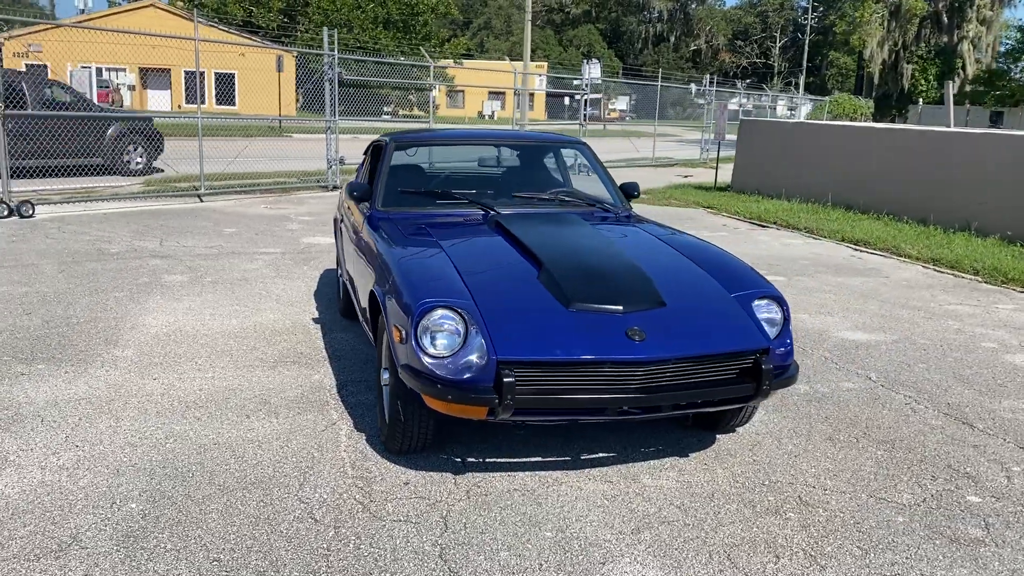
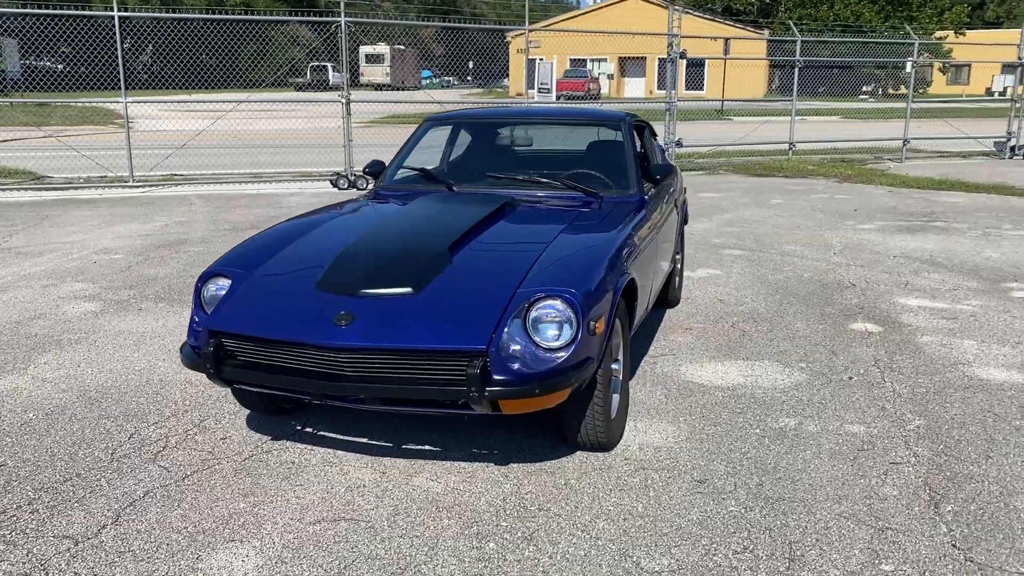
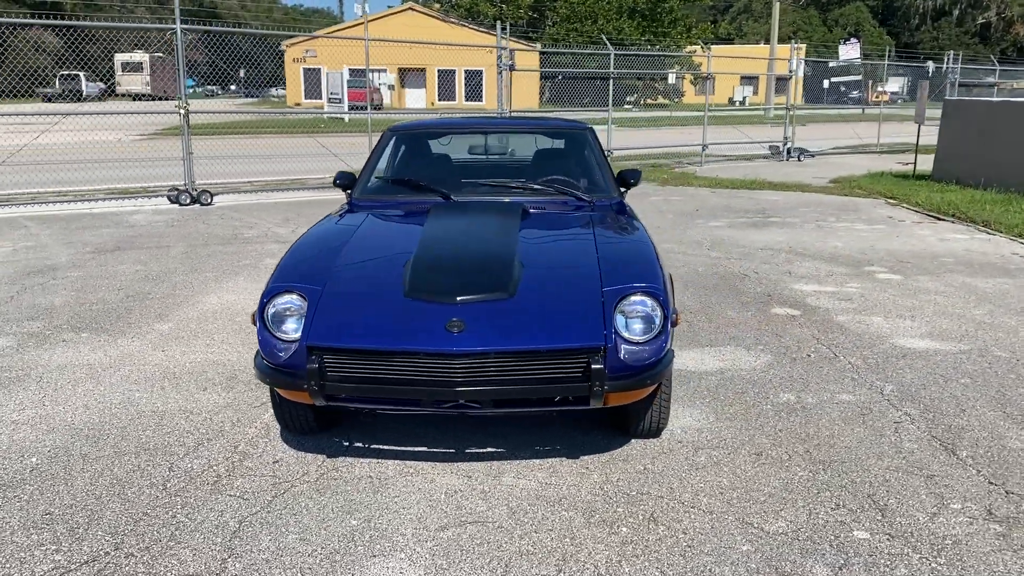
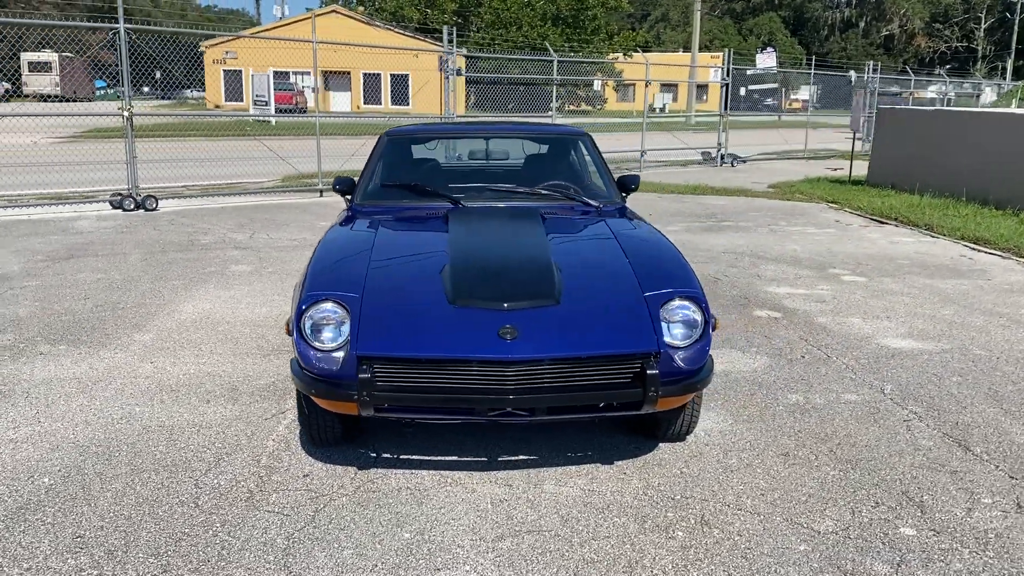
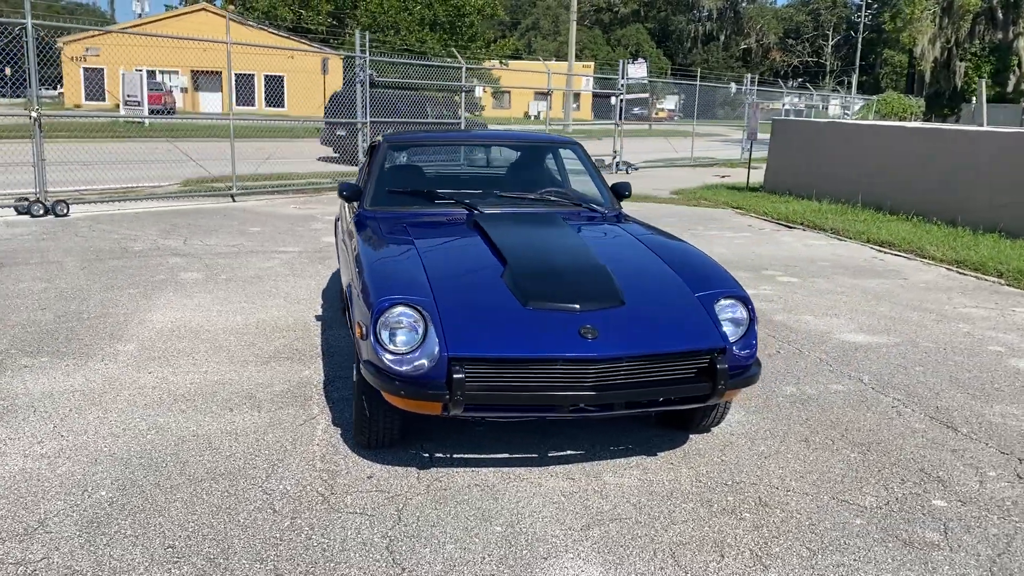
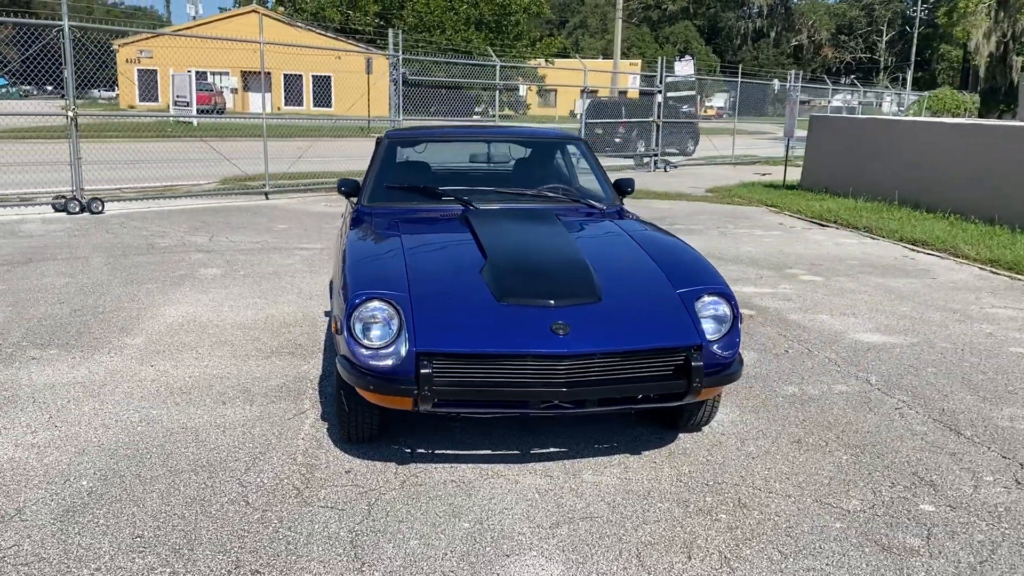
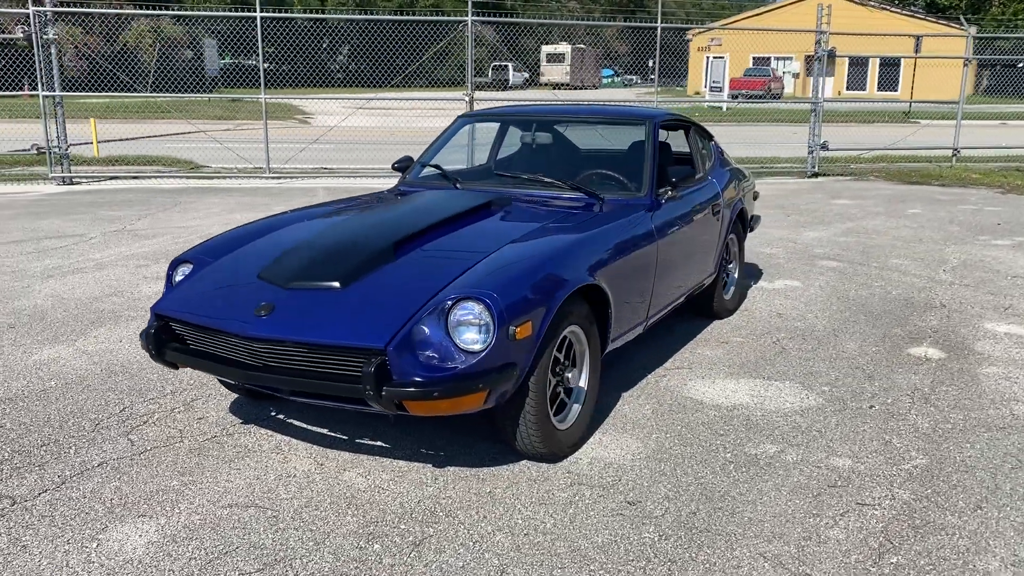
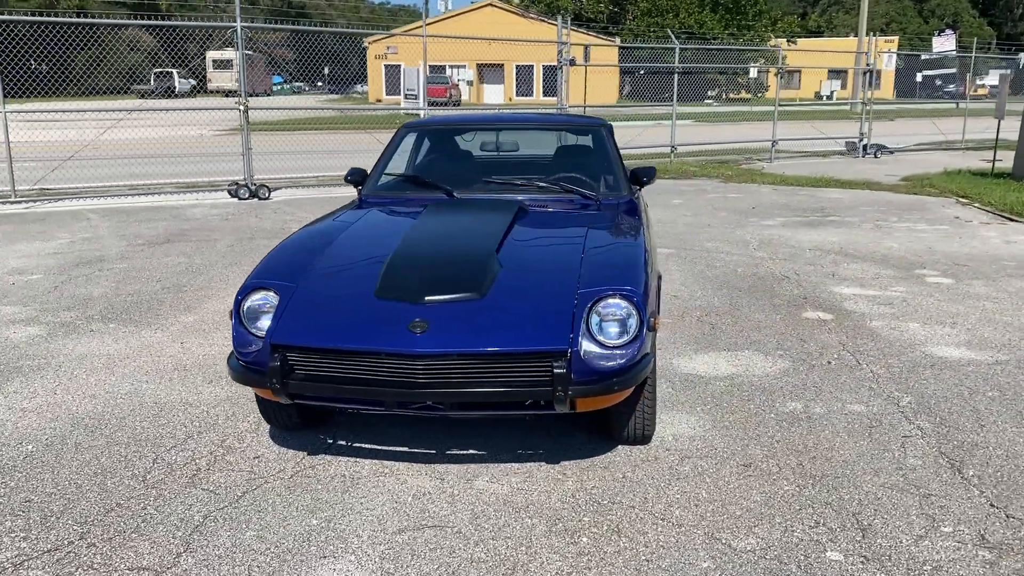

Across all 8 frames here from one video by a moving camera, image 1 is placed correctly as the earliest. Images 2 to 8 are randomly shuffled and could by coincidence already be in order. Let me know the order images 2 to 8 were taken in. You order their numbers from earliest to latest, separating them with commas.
5, 6, 4, 3, 8, 2, 7
